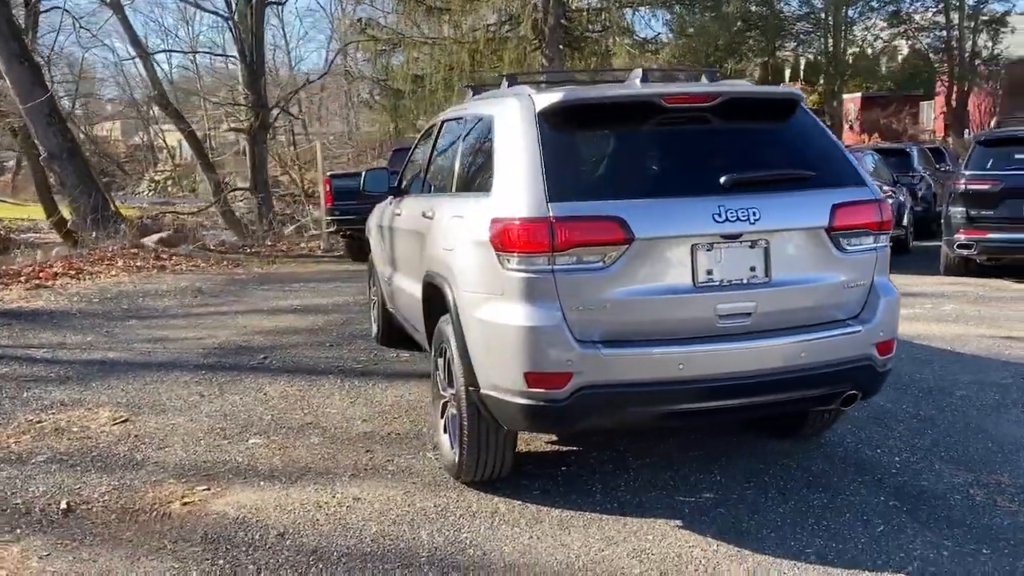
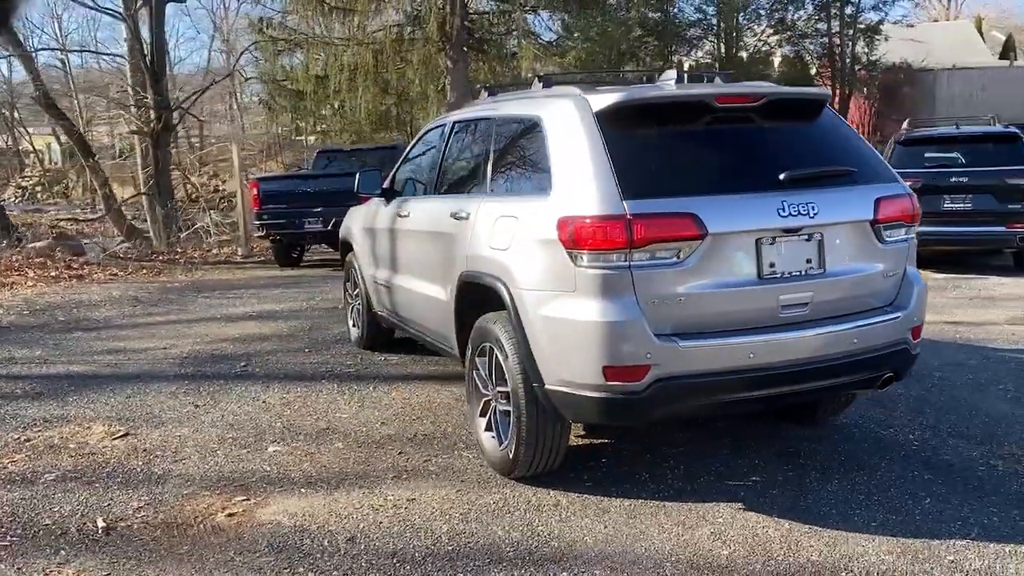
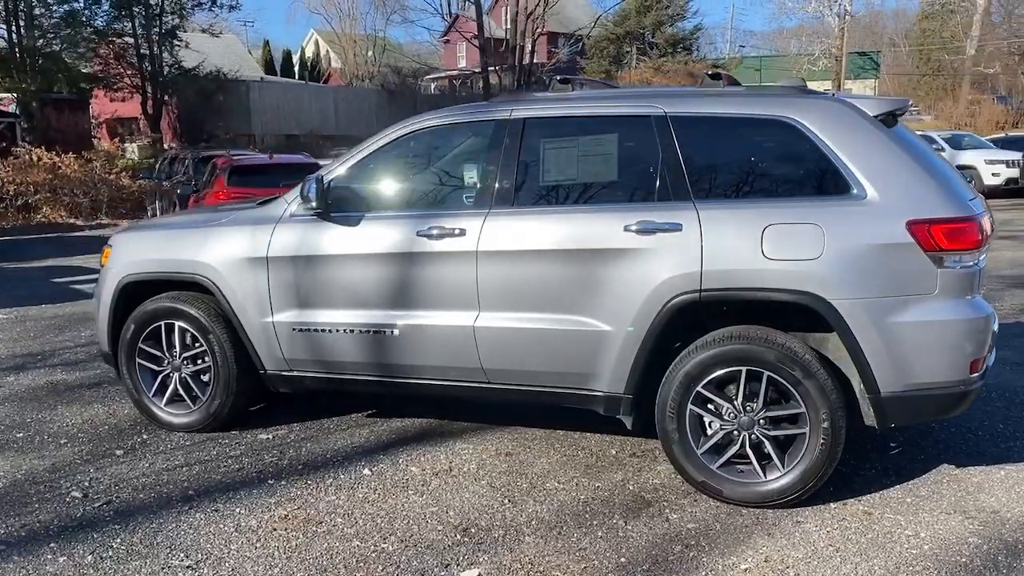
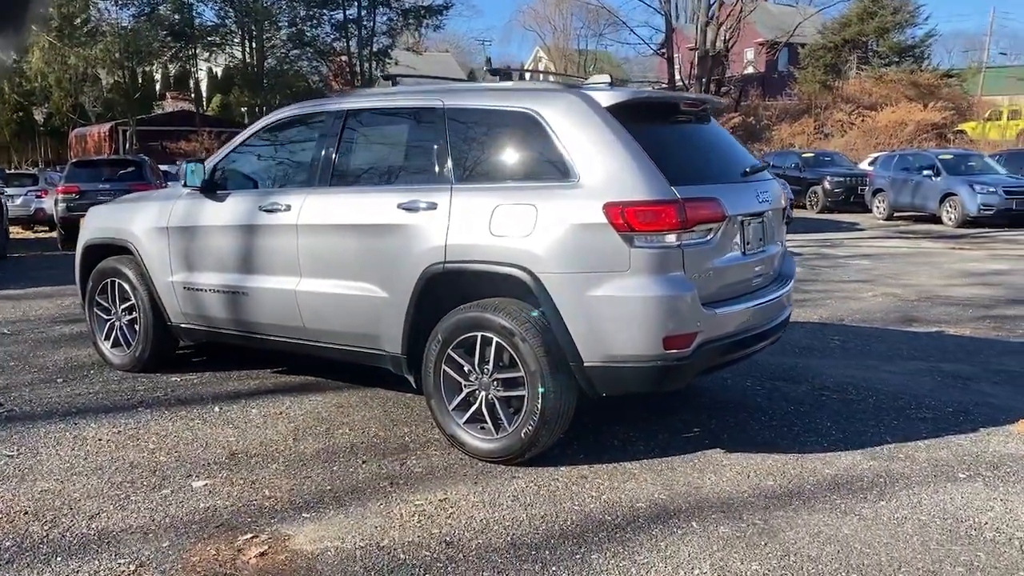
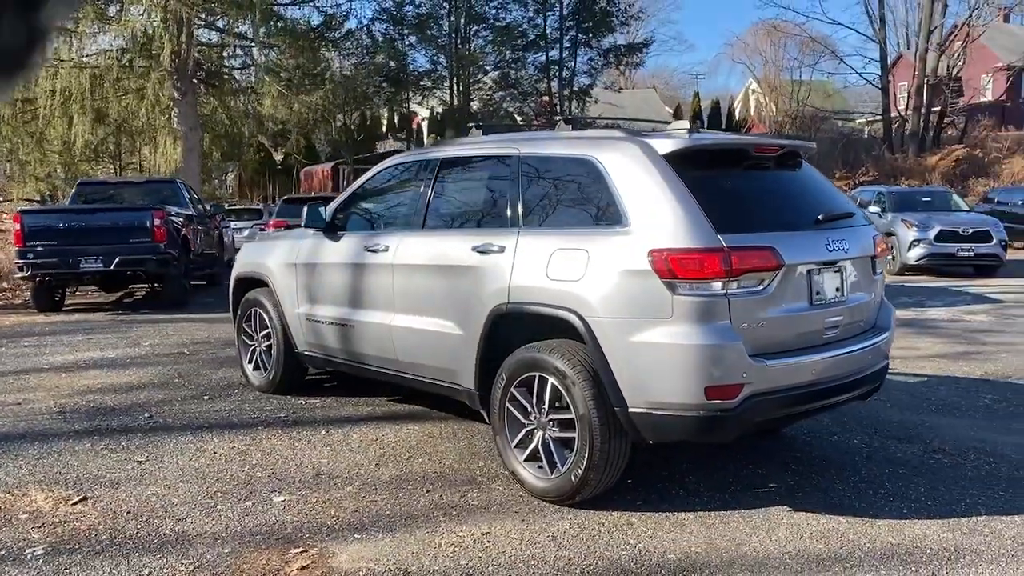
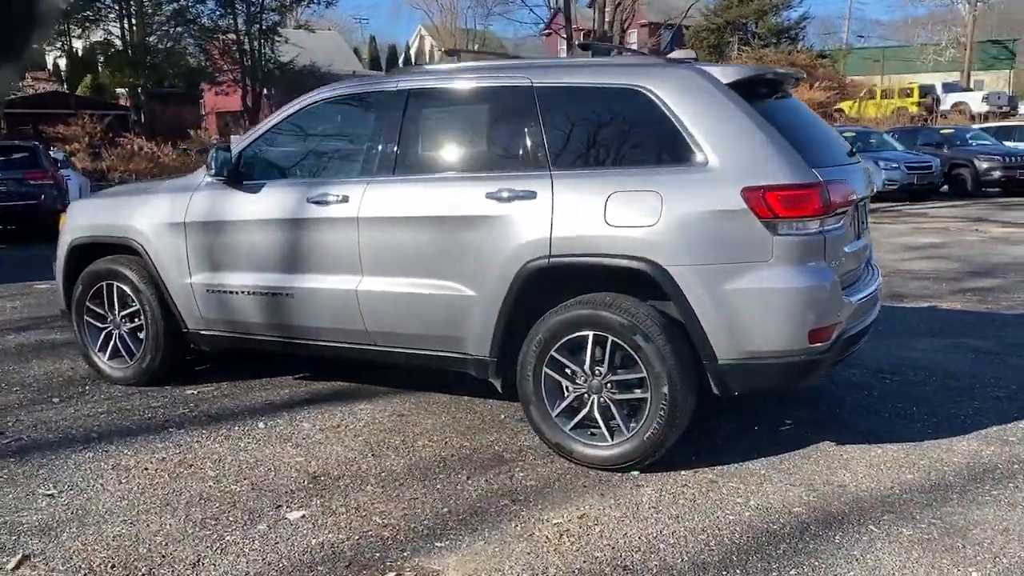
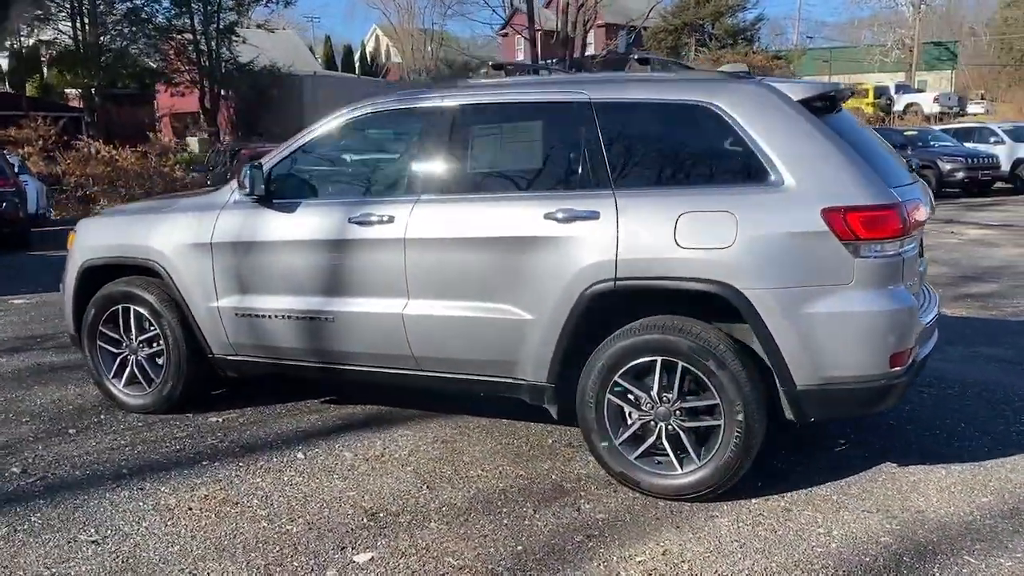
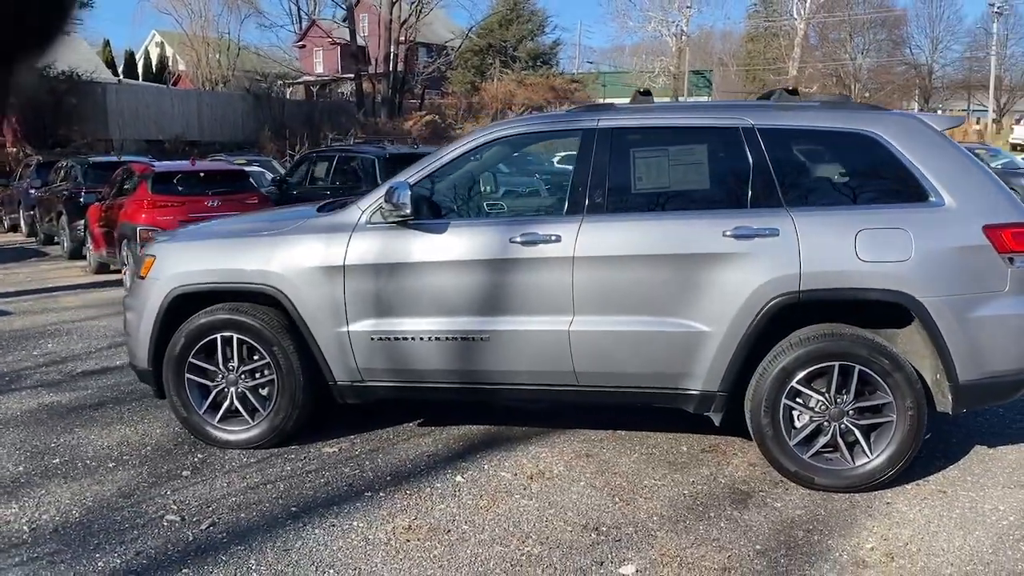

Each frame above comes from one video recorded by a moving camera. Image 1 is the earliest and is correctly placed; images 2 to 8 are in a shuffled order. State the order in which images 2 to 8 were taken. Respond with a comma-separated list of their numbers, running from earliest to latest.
2, 5, 4, 6, 7, 3, 8
